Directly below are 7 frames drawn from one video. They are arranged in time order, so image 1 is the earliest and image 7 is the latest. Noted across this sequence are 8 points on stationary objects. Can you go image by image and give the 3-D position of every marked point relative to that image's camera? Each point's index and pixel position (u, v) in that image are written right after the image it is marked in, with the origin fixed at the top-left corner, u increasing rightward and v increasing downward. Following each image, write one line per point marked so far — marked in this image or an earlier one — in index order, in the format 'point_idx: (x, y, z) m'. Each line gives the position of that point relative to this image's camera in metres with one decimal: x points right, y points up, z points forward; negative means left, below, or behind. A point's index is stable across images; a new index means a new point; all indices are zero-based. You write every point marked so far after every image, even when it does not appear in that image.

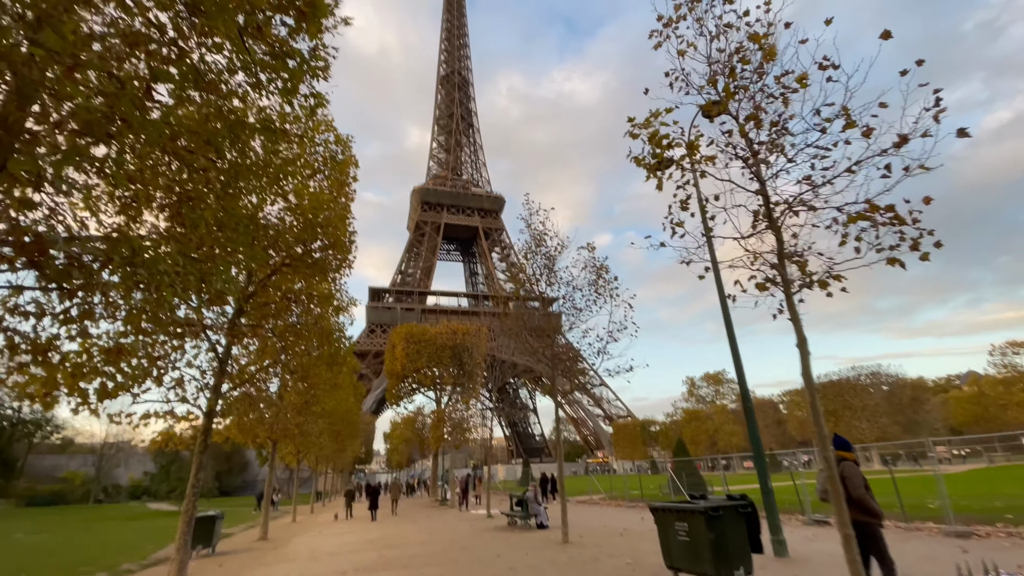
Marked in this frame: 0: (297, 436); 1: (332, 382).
0: (-7.8, -5.3, +16.8) m
1: (-6.7, -3.5, +17.4) m
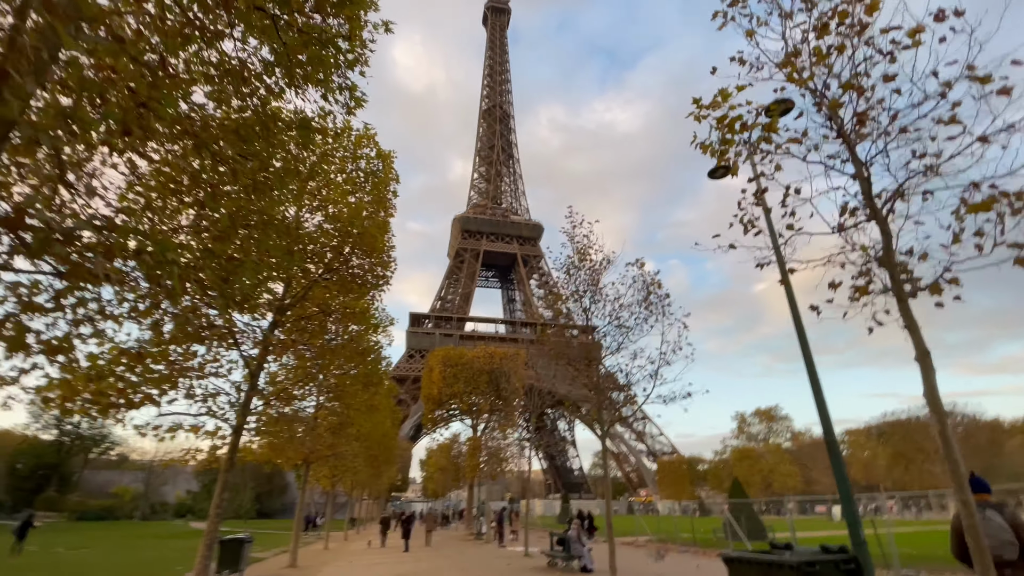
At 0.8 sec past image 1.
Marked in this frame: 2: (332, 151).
0: (-6.5, -6.0, +16.5) m
1: (-5.3, -4.2, +17.1) m
2: (-3.8, +2.9, +9.7) m
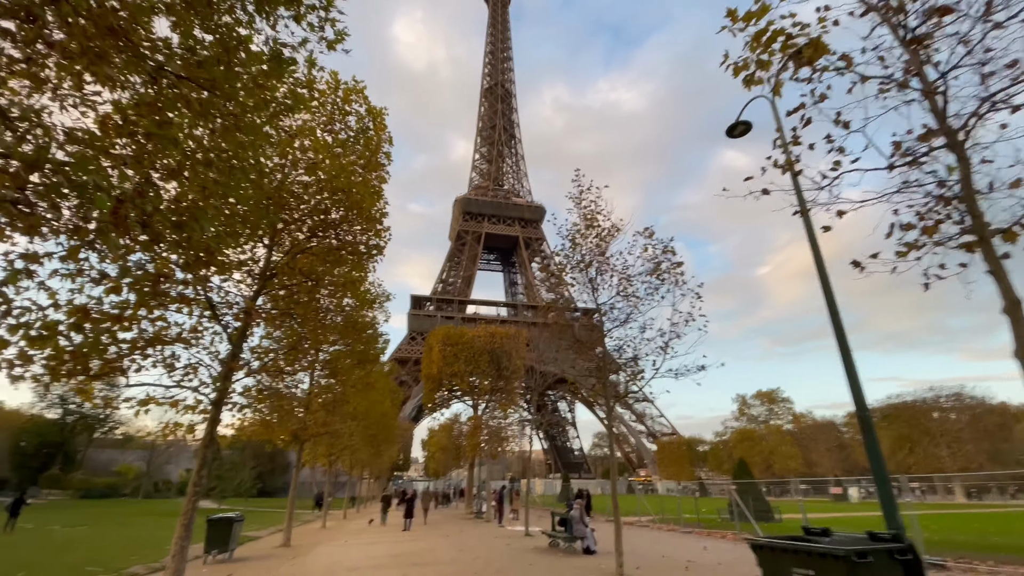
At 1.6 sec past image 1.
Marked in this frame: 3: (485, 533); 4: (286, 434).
0: (-6.4, -5.1, +16.1) m
1: (-5.2, -3.3, +16.6) m
2: (-3.8, +3.6, +9.0) m
3: (-1.1, -9.9, +18.7) m
4: (-7.2, -4.5, +14.8) m
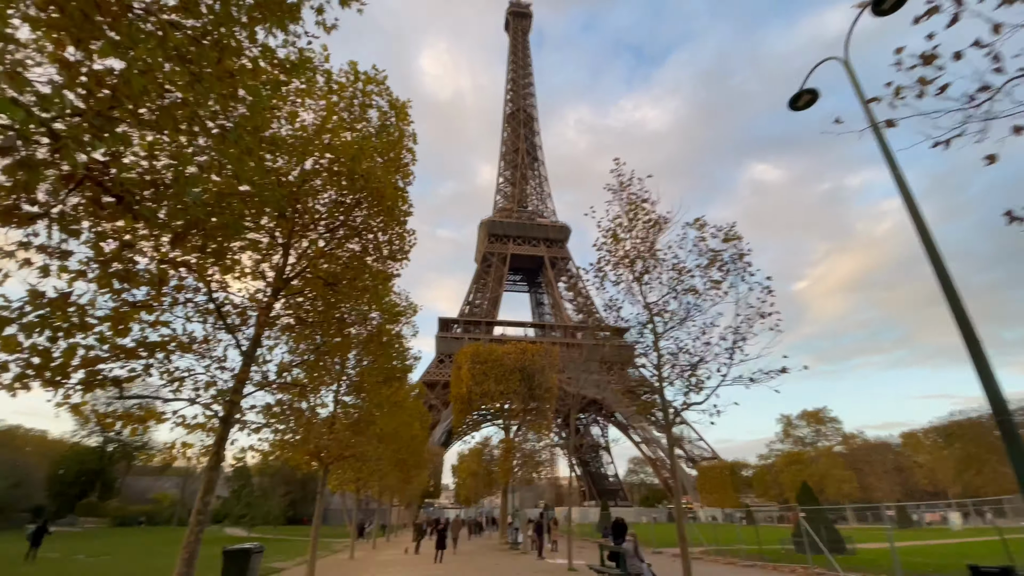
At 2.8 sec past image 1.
0: (-5.2, -5.6, +15.3) m
1: (-4.0, -3.8, +15.8) m
2: (-3.2, +3.5, +8.5) m
3: (+0.4, -10.4, +17.4) m
4: (-6.1, -5.0, +14.0) m
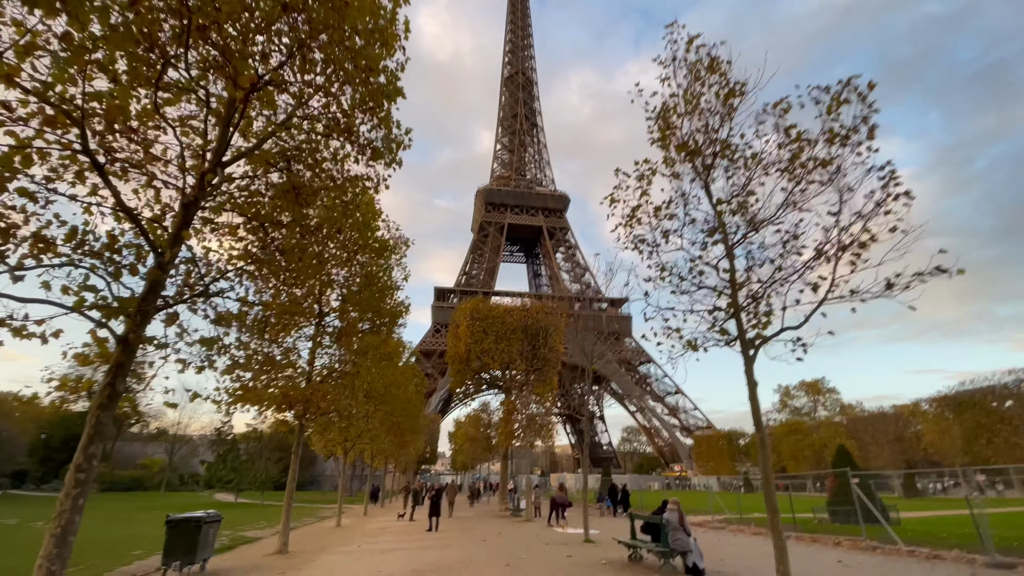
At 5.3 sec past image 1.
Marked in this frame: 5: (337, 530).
0: (-5.1, -3.7, +13.5) m
1: (-3.9, -2.0, +14.0) m
2: (-2.9, +4.9, +6.2) m
3: (+0.5, -8.5, +15.9) m
4: (-5.9, -3.2, +12.3) m
5: (-6.6, -9.3, +17.9) m
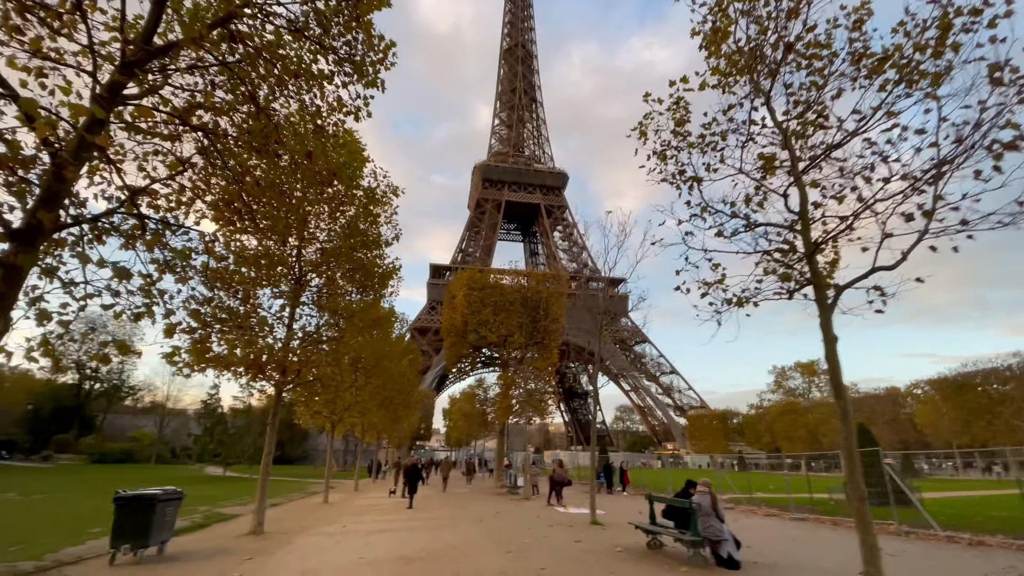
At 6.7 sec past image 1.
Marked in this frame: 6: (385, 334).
0: (-5.1, -2.7, +12.5) m
1: (-3.9, -0.9, +12.9) m
2: (-2.7, +5.6, +4.8) m
3: (+0.4, -7.4, +15.2) m
4: (-5.9, -2.1, +11.2) m
5: (-6.8, -8.0, +17.1) m
6: (-4.8, -1.8, +18.0) m
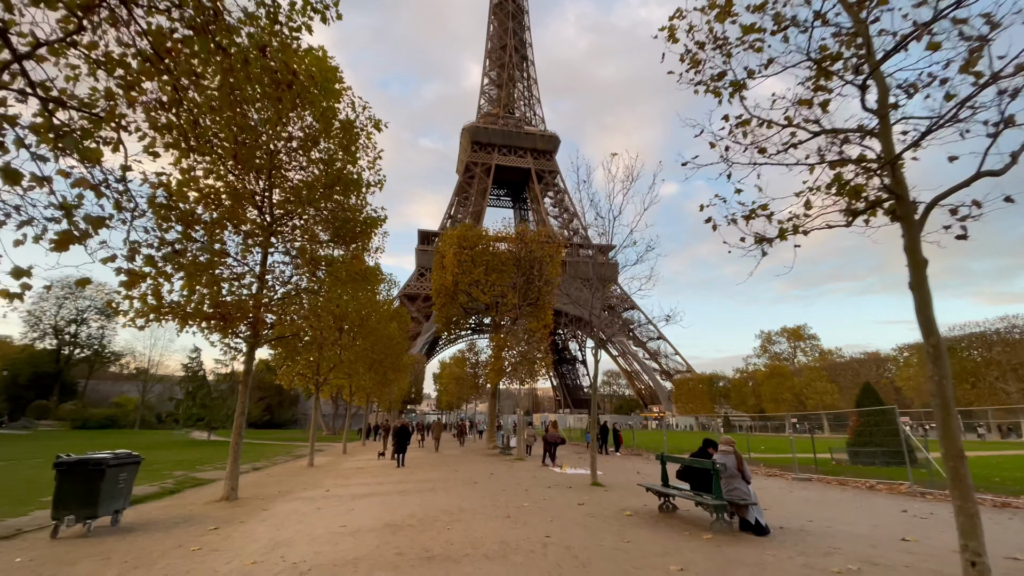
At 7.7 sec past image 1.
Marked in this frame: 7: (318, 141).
0: (-5.2, -1.5, +11.6) m
1: (-4.0, +0.3, +12.0) m
2: (-2.7, +6.2, +3.5) m
3: (+0.2, -6.0, +14.8) m
4: (-6.0, -1.0, +10.3) m
5: (-7.0, -6.4, +16.6) m
6: (-5.1, -0.3, +17.1) m
7: (-4.2, +3.2, +10.3) m
